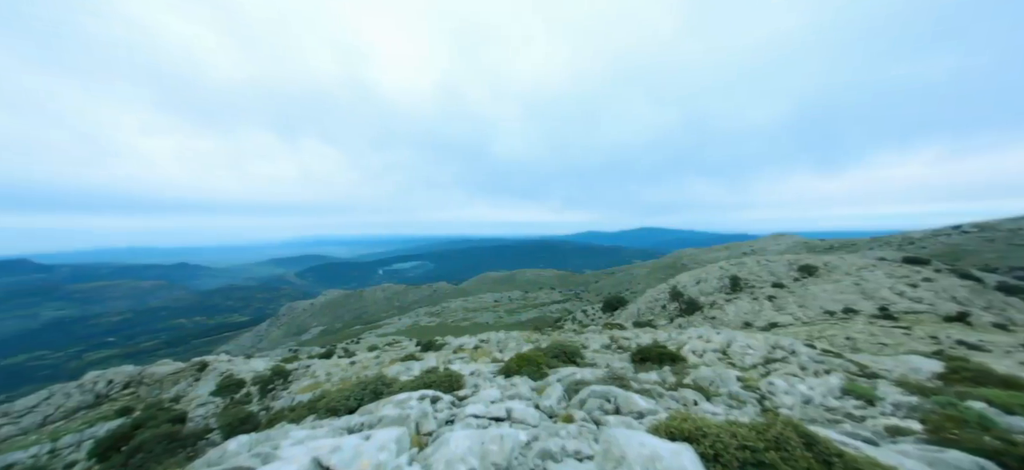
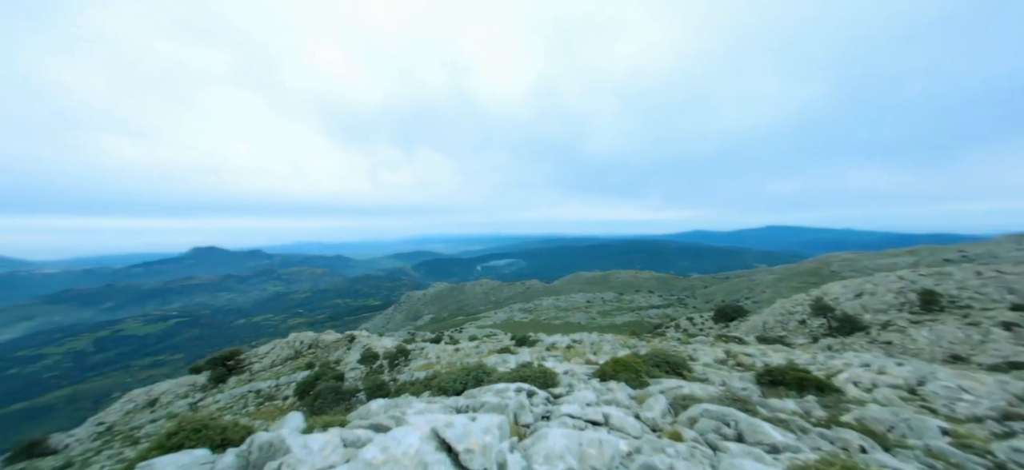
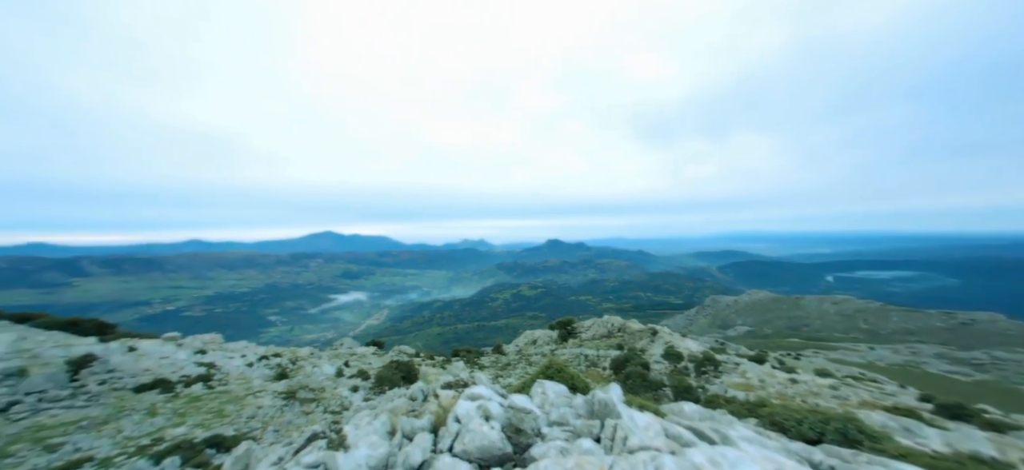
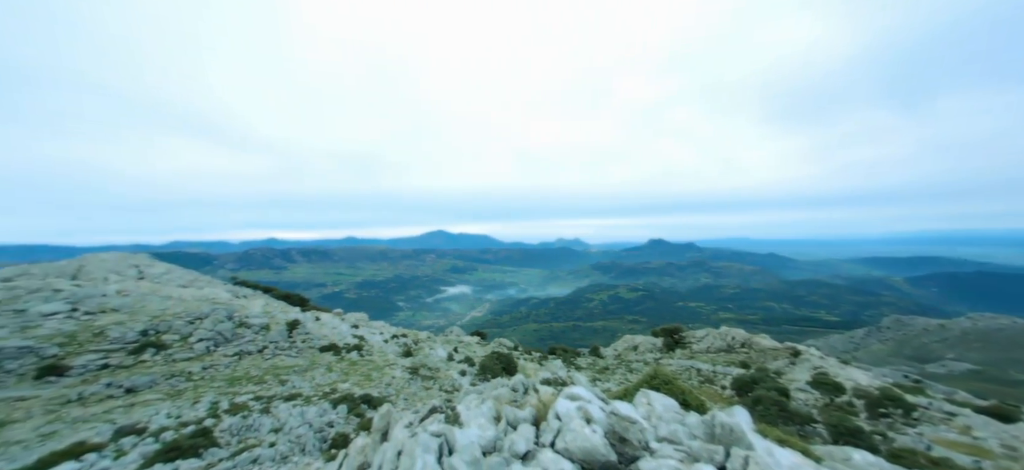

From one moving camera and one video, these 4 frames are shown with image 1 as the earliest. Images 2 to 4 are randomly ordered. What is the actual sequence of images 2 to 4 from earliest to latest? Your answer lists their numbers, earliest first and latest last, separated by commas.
2, 3, 4
